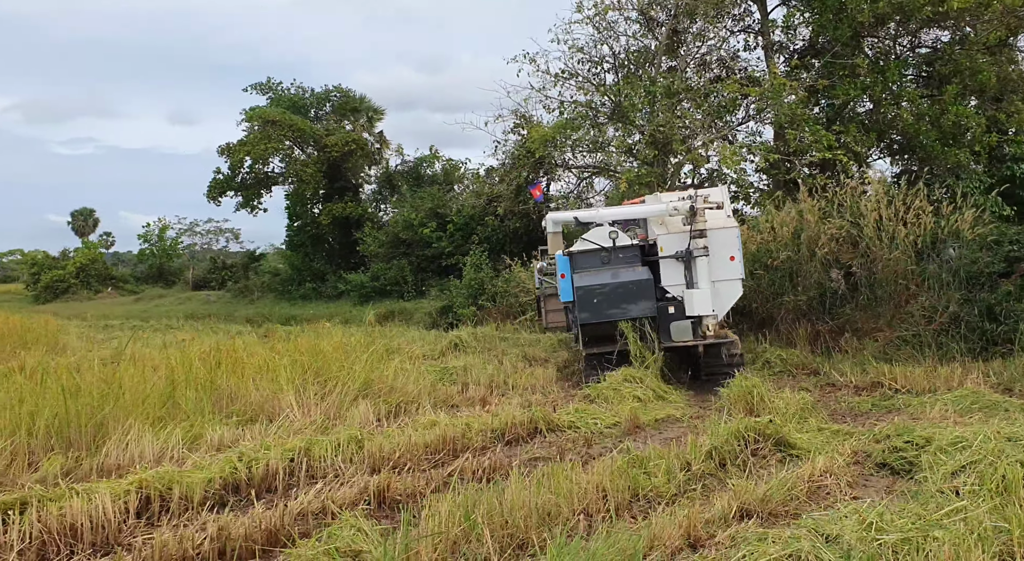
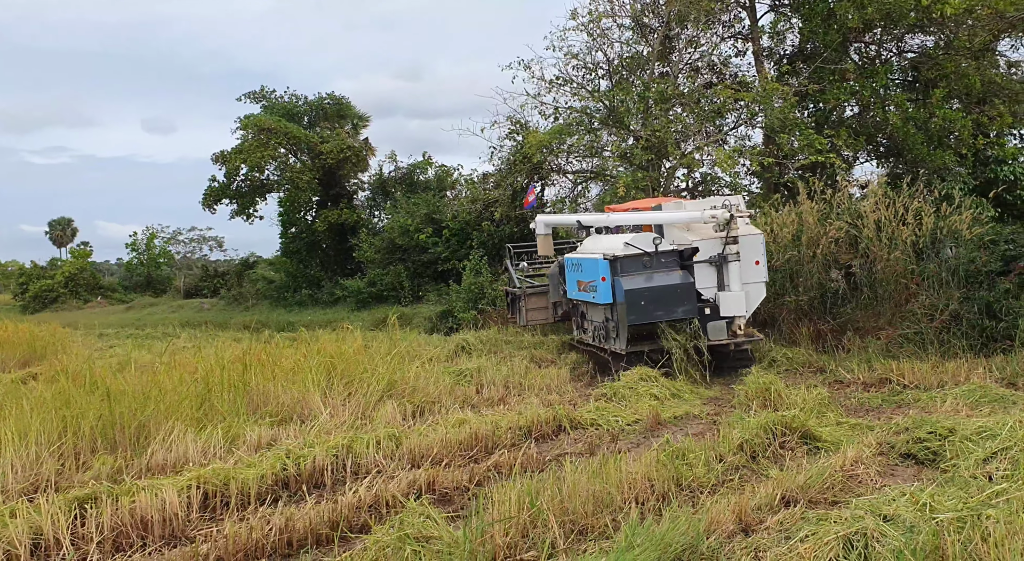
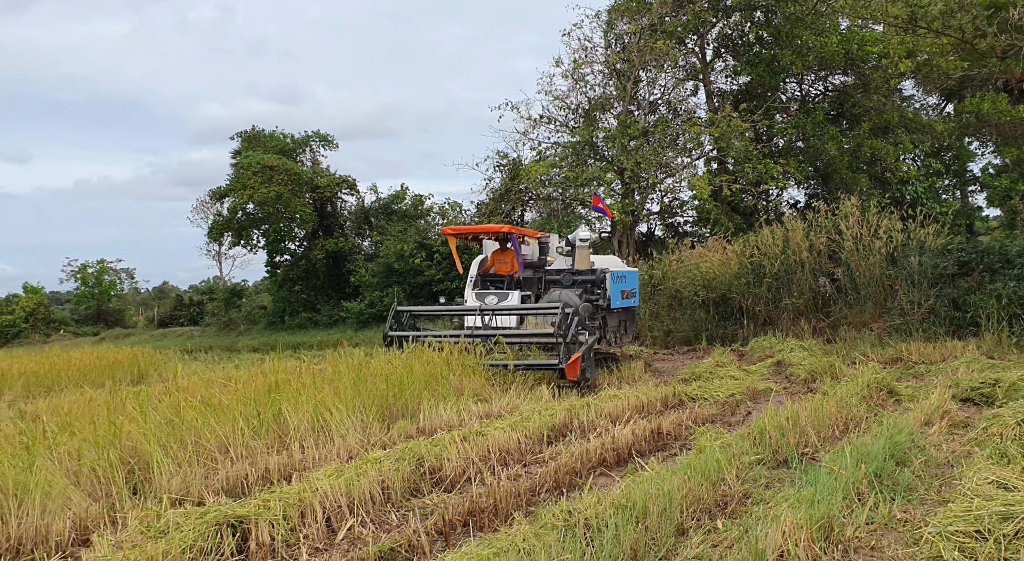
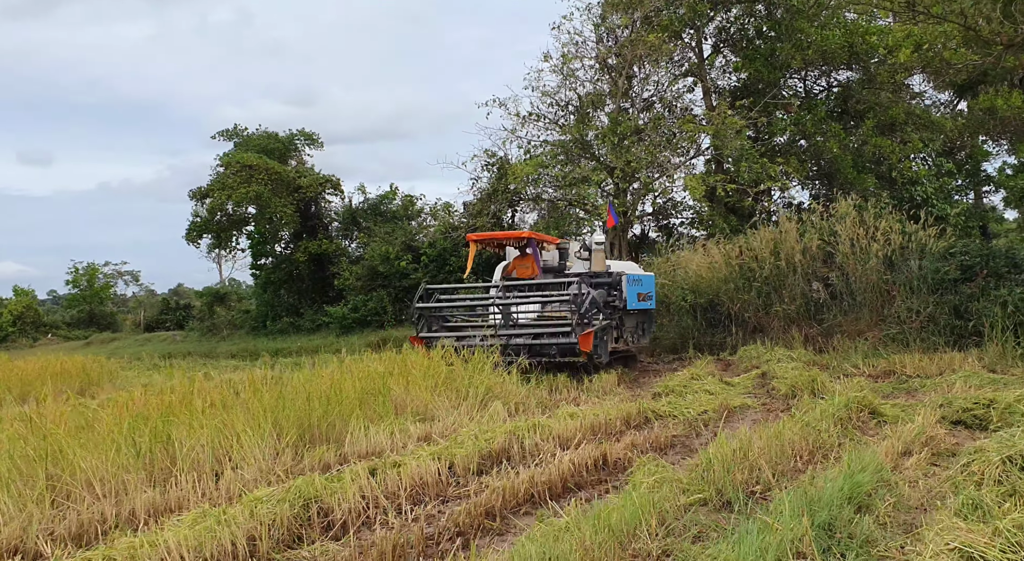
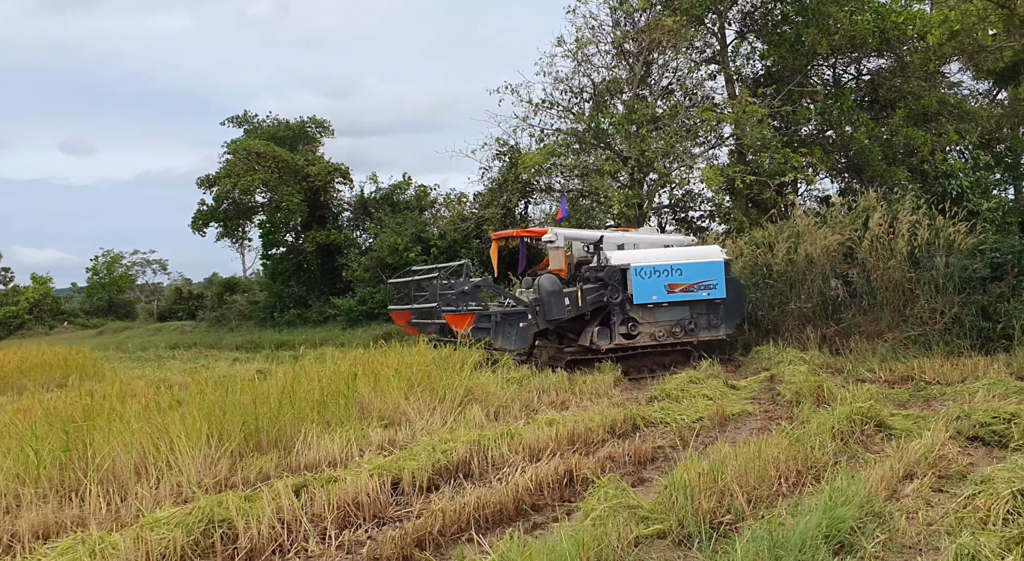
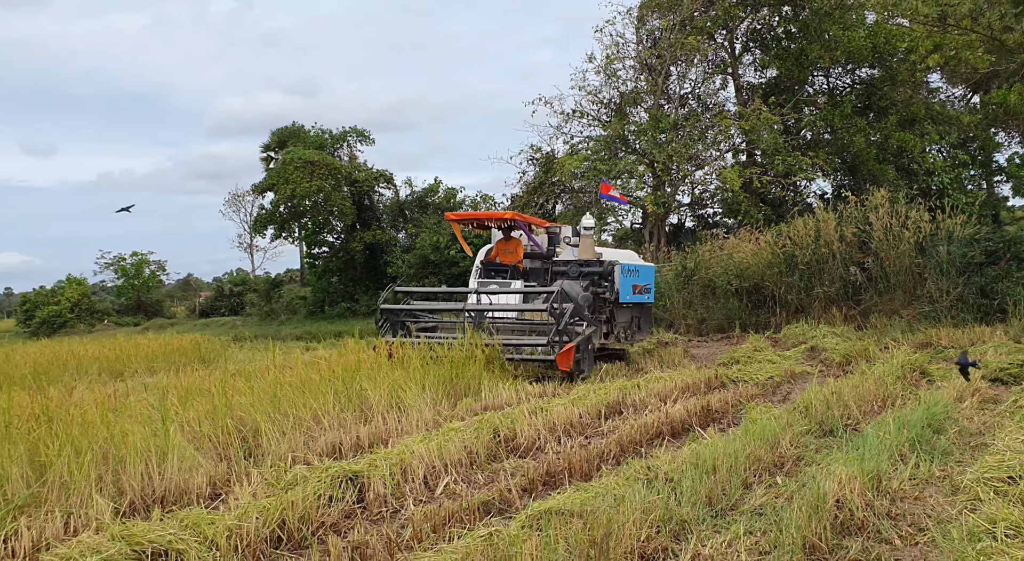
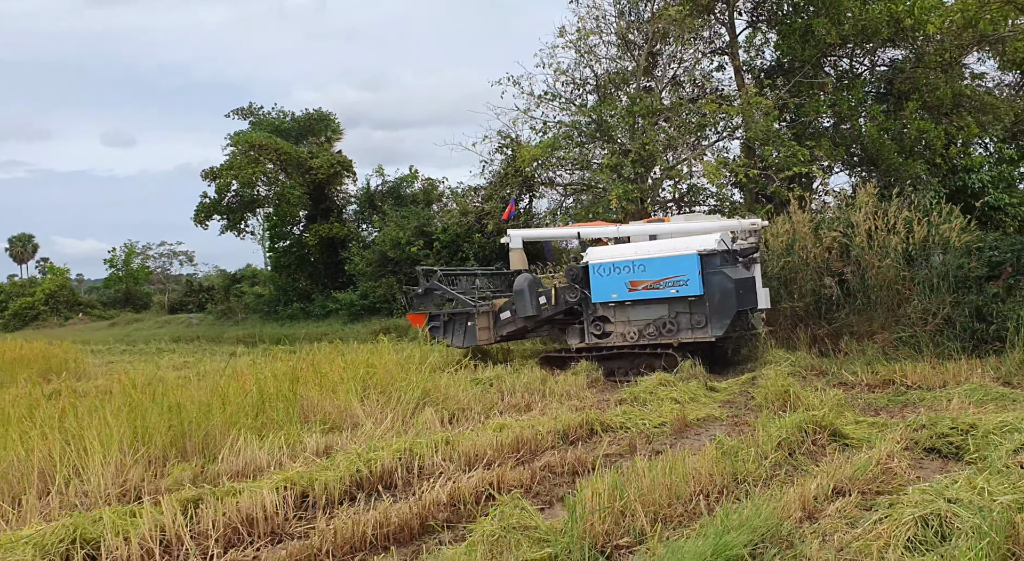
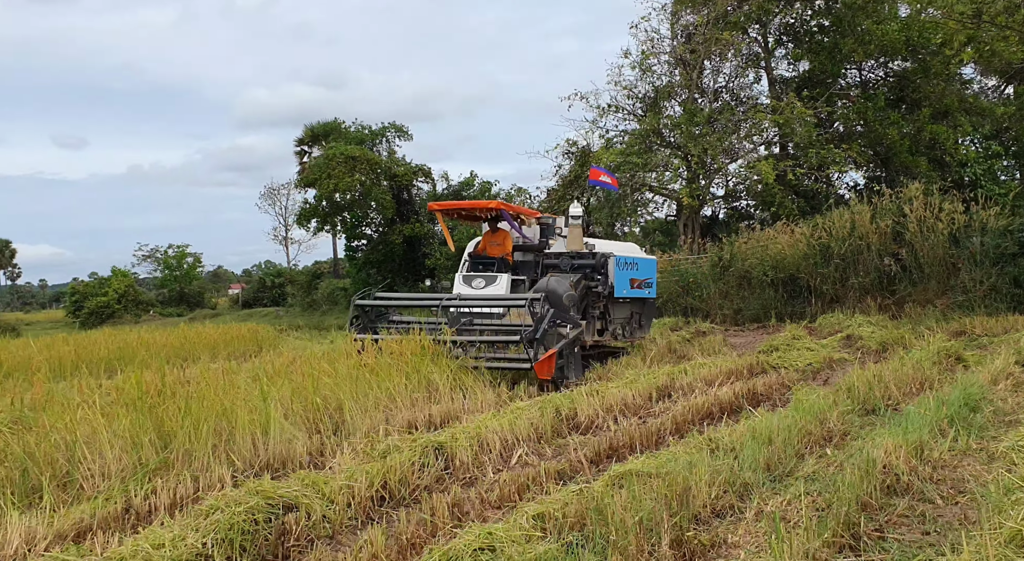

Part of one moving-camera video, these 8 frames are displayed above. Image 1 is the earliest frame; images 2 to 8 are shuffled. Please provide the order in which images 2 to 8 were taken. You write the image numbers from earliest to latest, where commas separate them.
2, 7, 5, 4, 3, 6, 8
